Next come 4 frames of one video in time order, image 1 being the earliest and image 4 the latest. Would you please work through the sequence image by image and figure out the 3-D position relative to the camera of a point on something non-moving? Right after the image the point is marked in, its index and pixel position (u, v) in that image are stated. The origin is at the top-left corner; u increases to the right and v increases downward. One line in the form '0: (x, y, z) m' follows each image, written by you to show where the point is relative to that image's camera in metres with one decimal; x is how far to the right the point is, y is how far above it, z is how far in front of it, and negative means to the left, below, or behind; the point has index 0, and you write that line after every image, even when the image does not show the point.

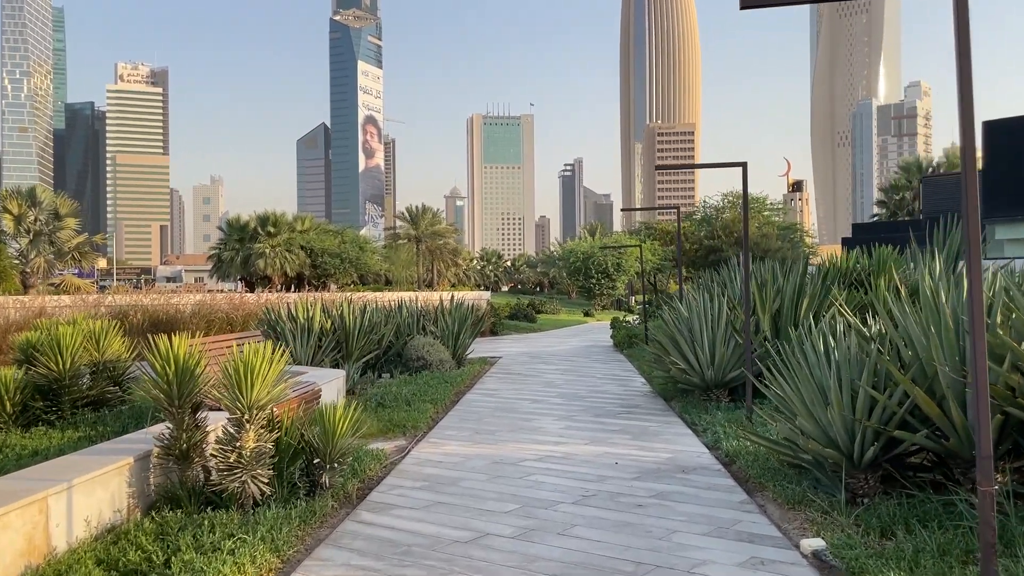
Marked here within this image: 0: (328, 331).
0: (-2.3, -0.5, +11.1) m
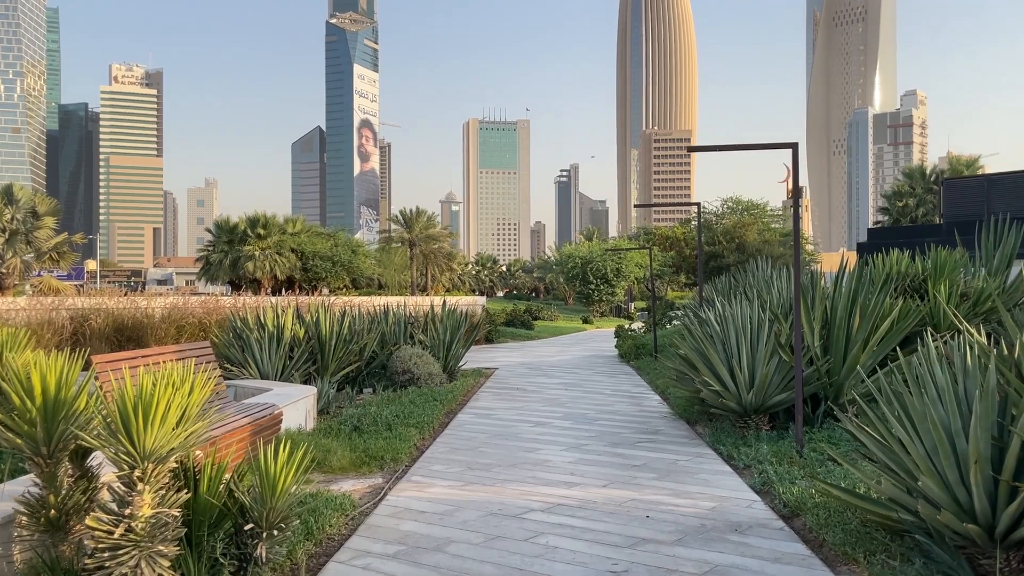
0: (-2.3, -0.6, +9.7) m
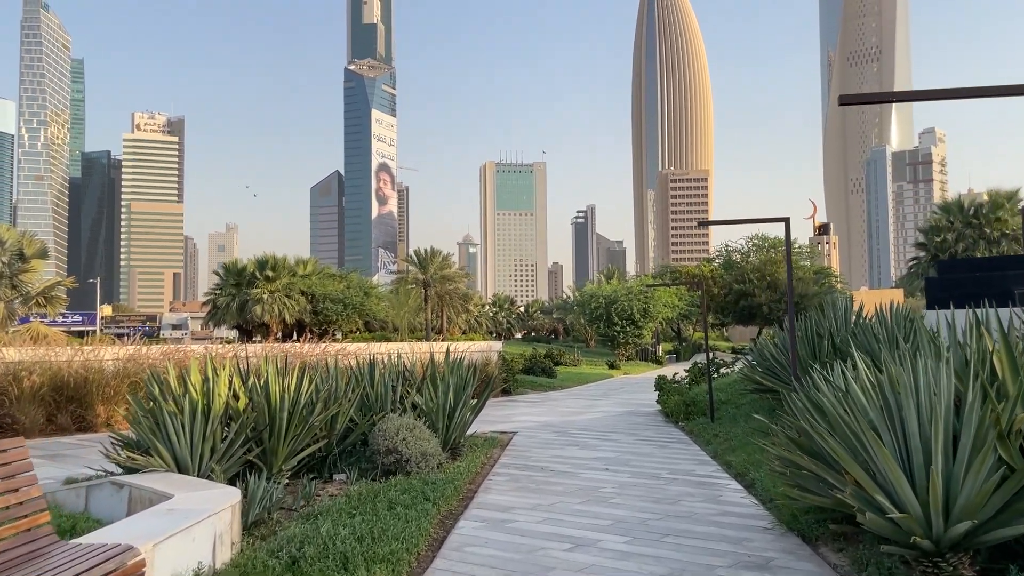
0: (-2.1, -1.0, +6.9) m
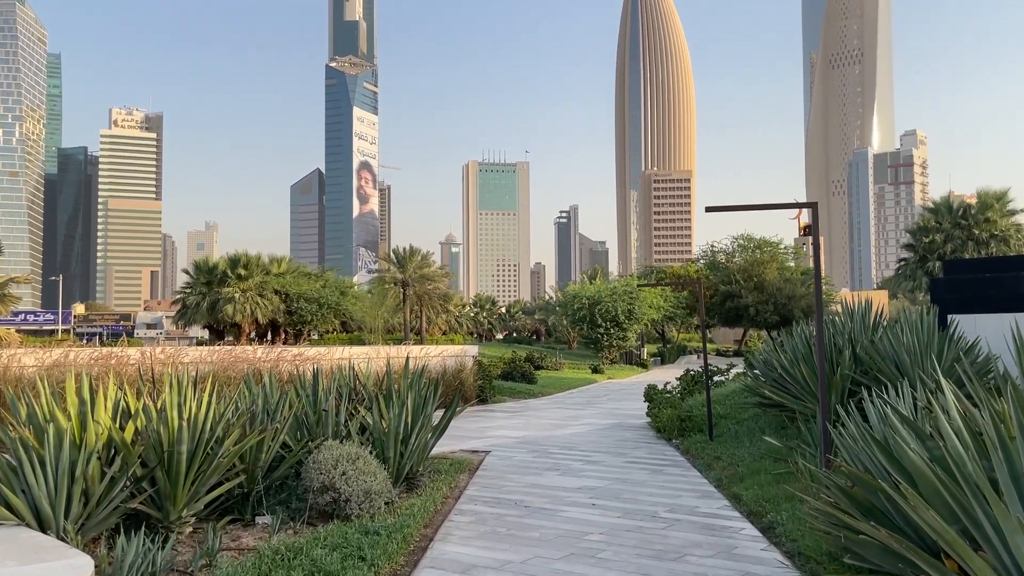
0: (-2.4, -1.0, +5.4) m
